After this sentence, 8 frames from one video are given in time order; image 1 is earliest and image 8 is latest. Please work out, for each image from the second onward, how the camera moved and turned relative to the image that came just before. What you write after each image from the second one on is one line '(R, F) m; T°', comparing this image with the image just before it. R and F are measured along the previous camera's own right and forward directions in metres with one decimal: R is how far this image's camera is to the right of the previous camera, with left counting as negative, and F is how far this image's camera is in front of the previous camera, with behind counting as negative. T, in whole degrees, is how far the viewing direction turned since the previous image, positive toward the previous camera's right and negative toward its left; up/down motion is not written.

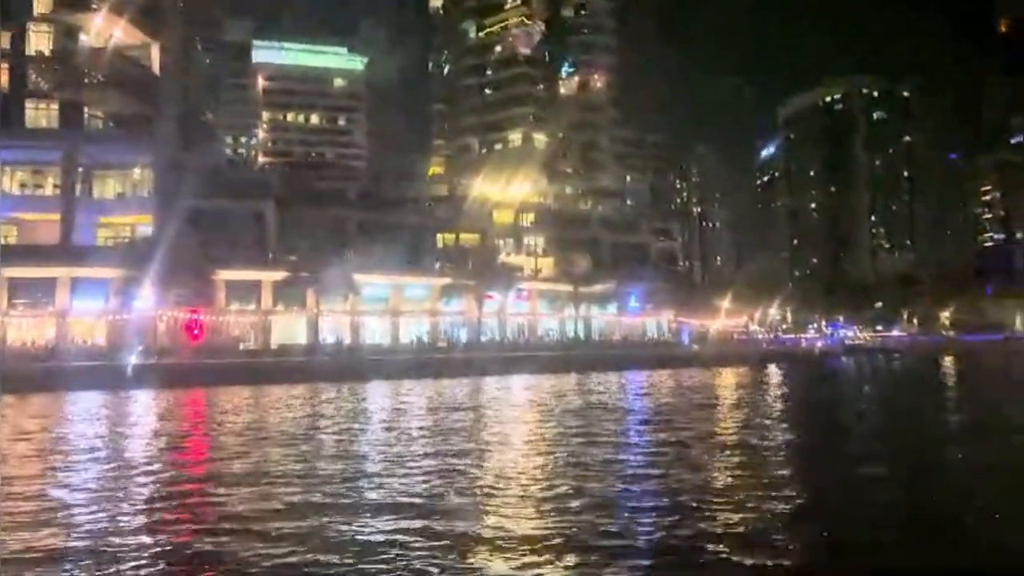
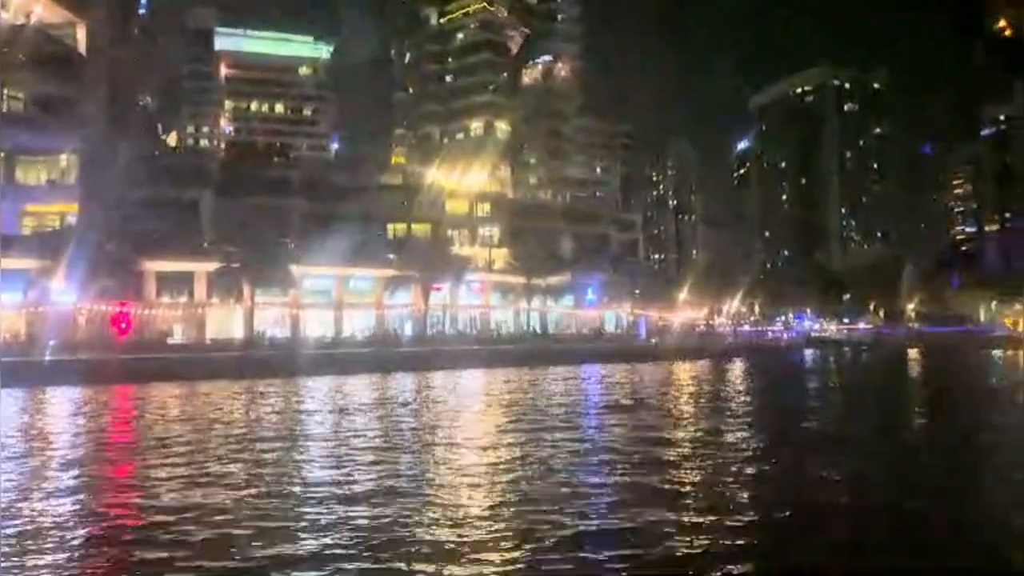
(+1.2, +1.0) m; +1°
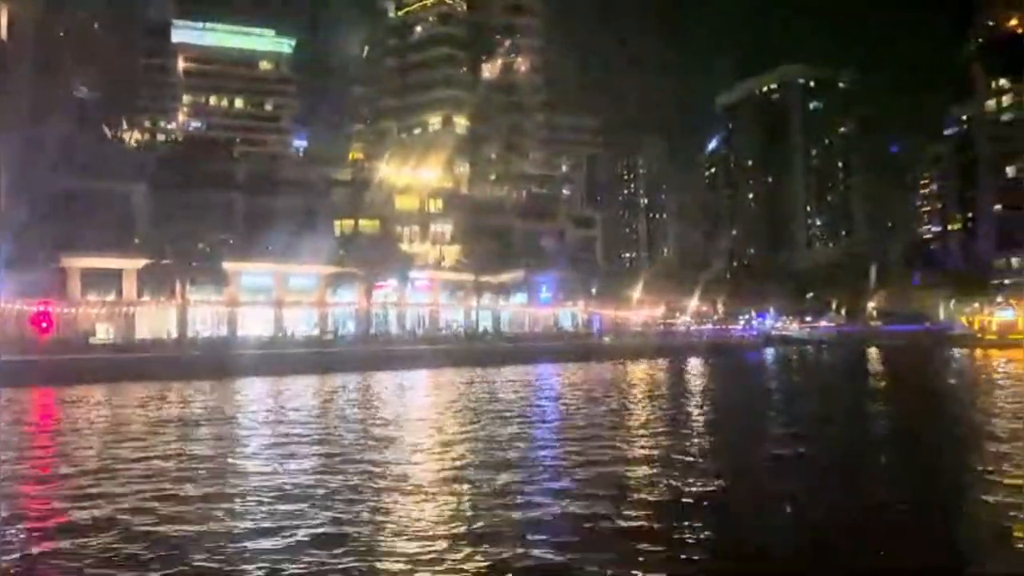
(+1.0, +0.8) m; +2°
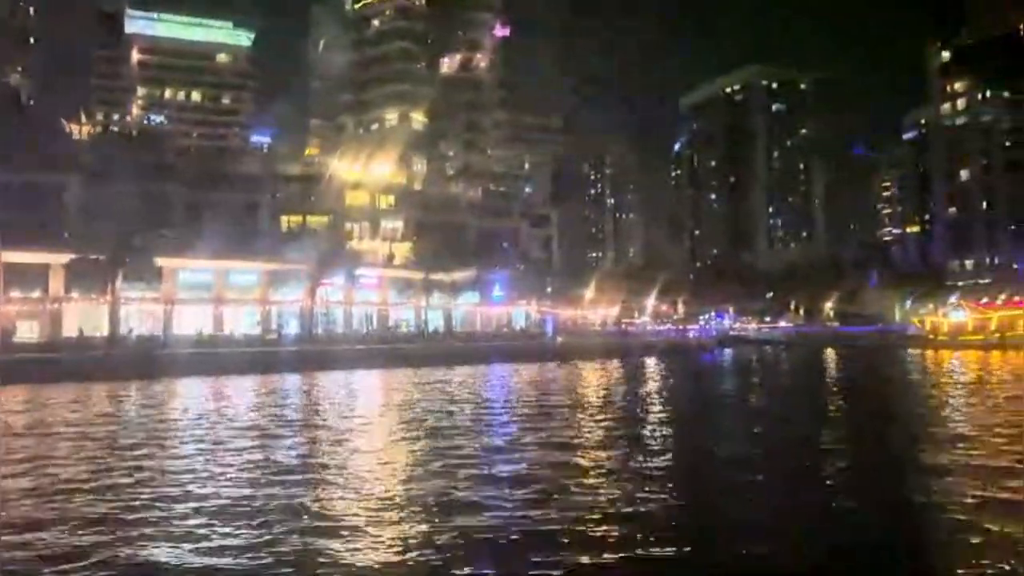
(+0.7, +0.6) m; +2°
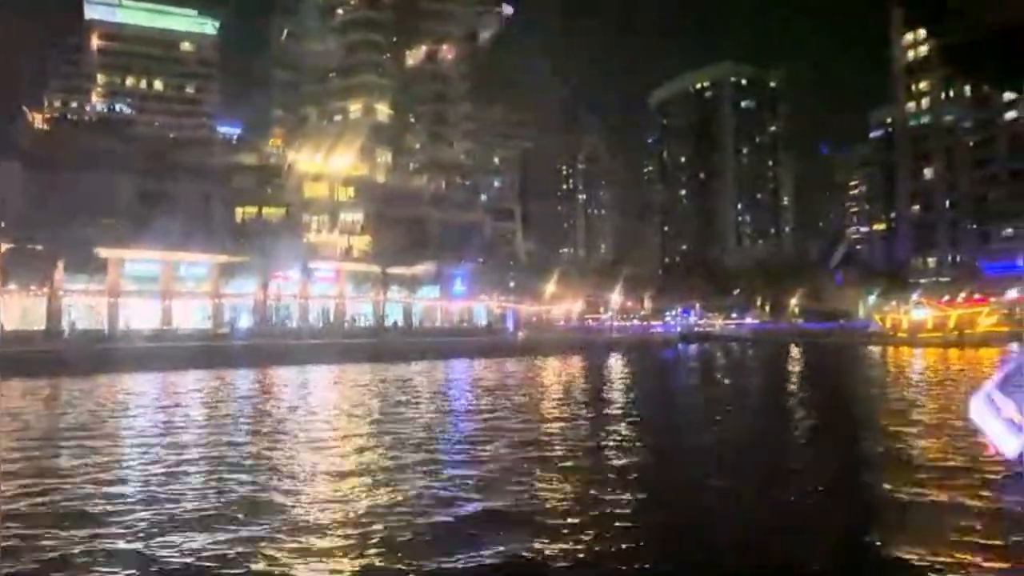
(+0.5, +0.4) m; +2°
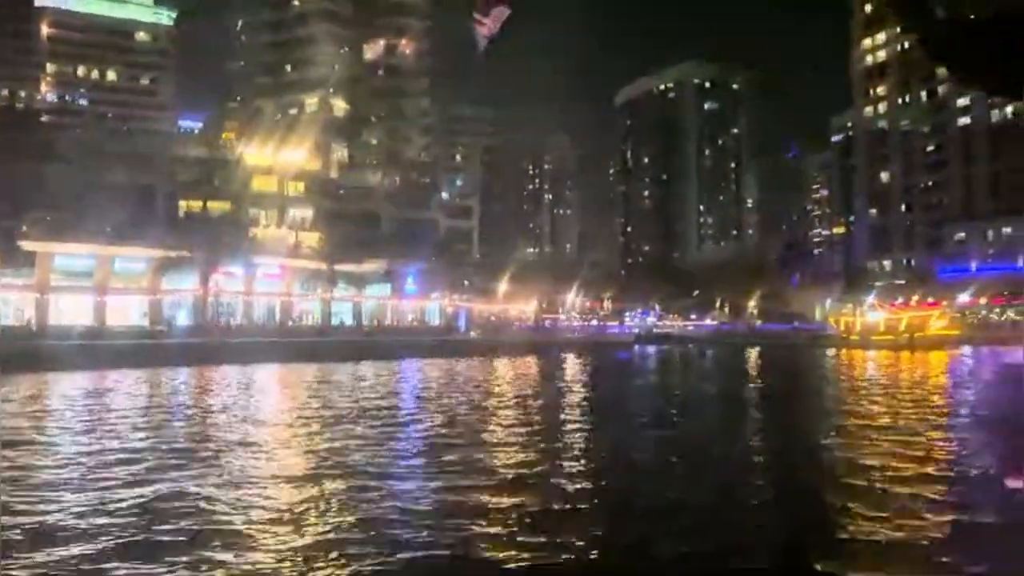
(+0.6, +0.5) m; +2°
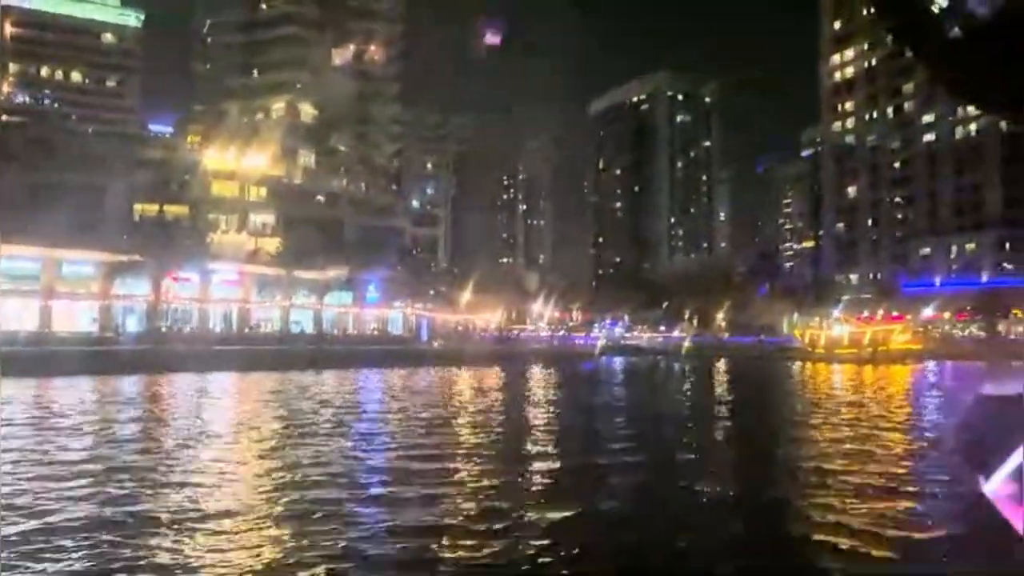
(+0.4, +0.4) m; +2°
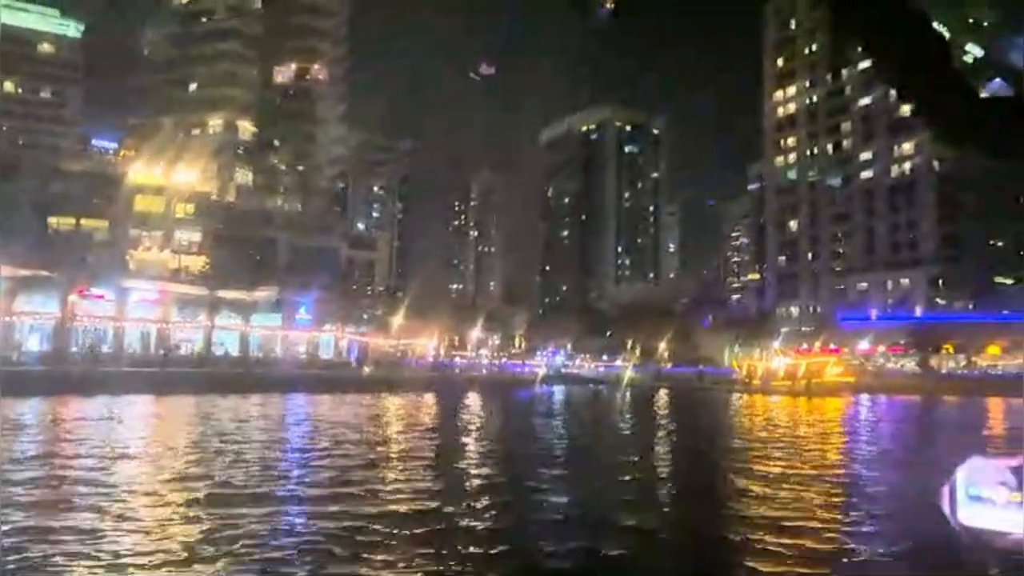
(+0.6, +0.7) m; +3°
